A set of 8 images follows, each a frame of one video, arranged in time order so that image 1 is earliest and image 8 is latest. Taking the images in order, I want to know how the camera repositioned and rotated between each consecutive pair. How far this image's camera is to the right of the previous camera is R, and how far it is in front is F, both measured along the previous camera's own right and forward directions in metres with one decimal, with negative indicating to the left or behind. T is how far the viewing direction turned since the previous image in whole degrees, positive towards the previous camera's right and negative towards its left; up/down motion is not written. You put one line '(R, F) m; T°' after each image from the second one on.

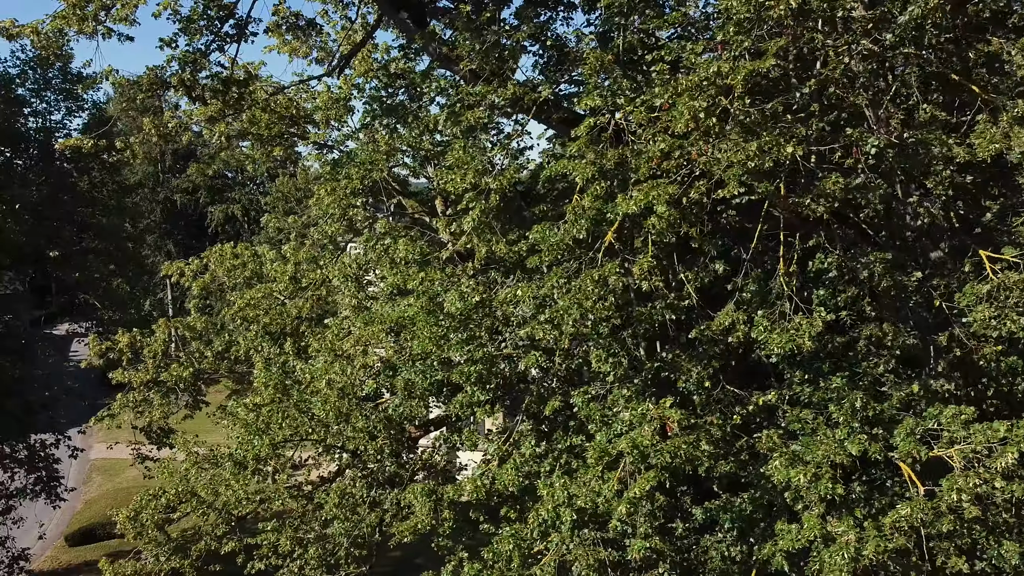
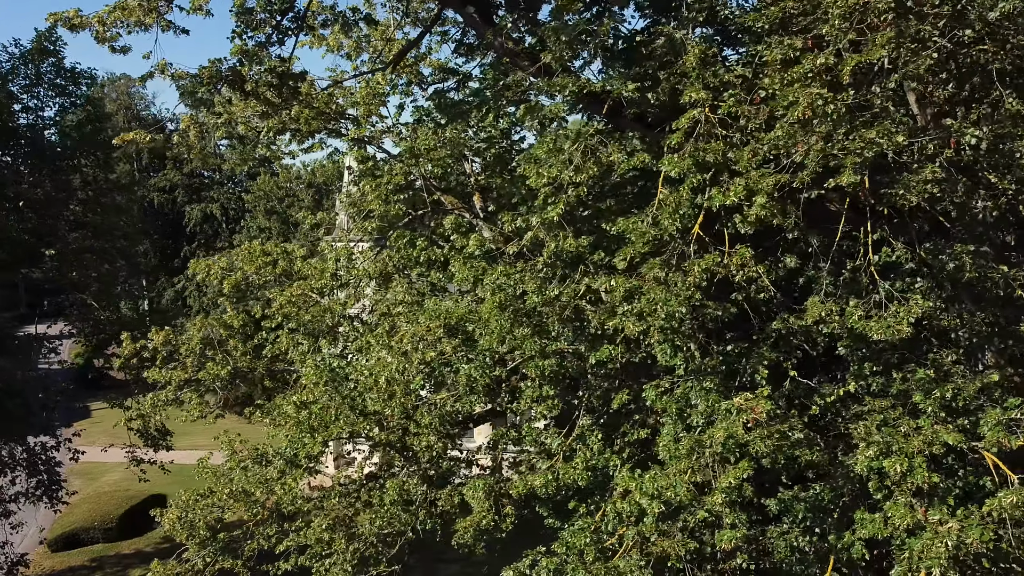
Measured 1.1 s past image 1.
(-0.9, 0.0) m; +2°
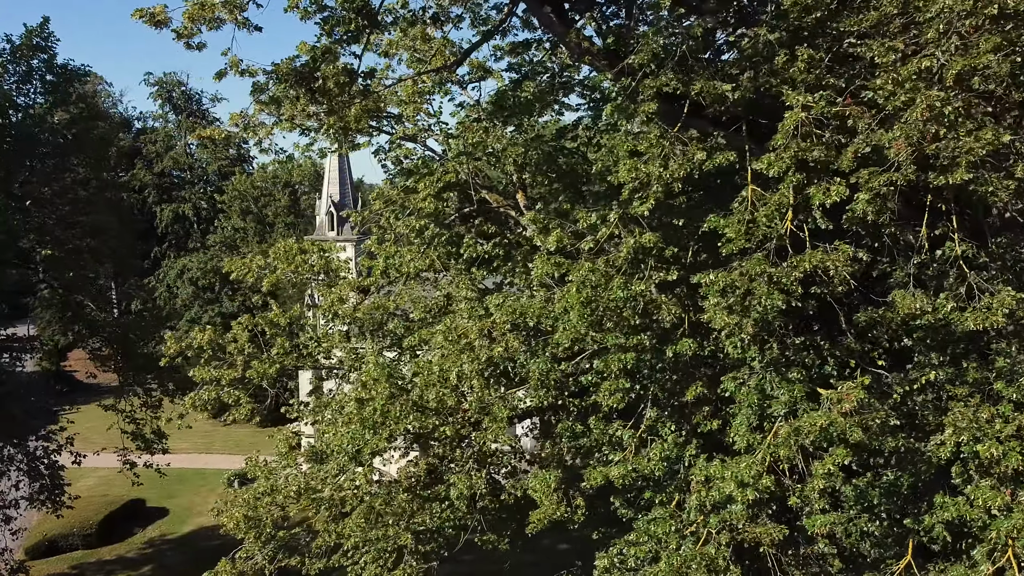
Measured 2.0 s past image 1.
(-1.1, -0.1) m; +3°
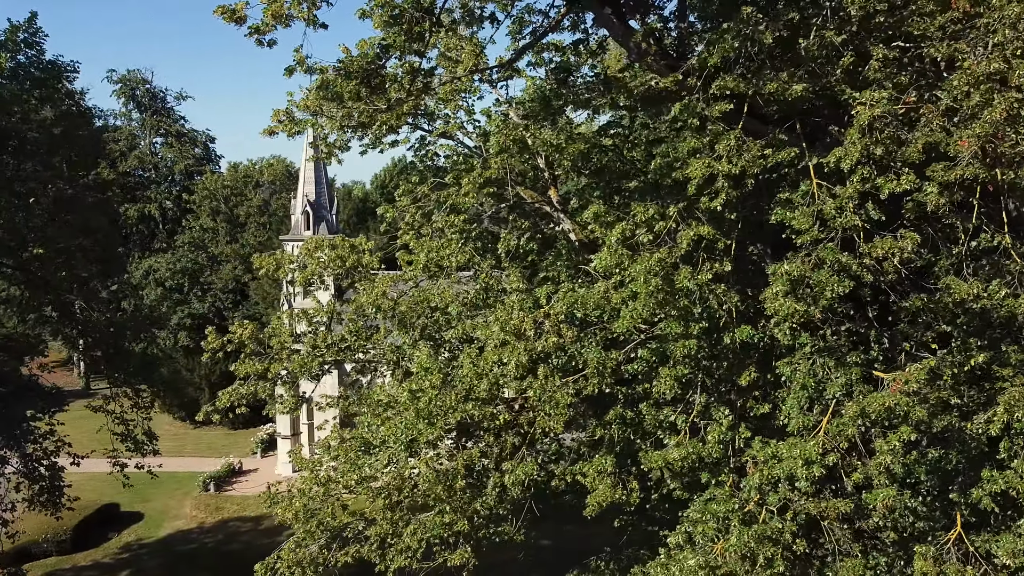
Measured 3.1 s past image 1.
(-1.0, -0.2) m; +3°
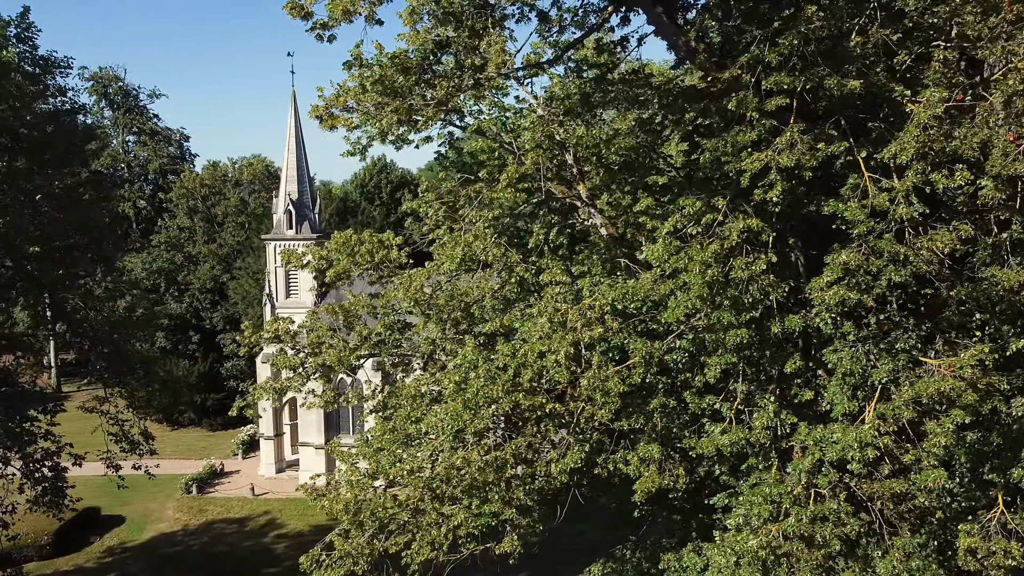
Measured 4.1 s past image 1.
(-0.8, -0.1) m; +2°
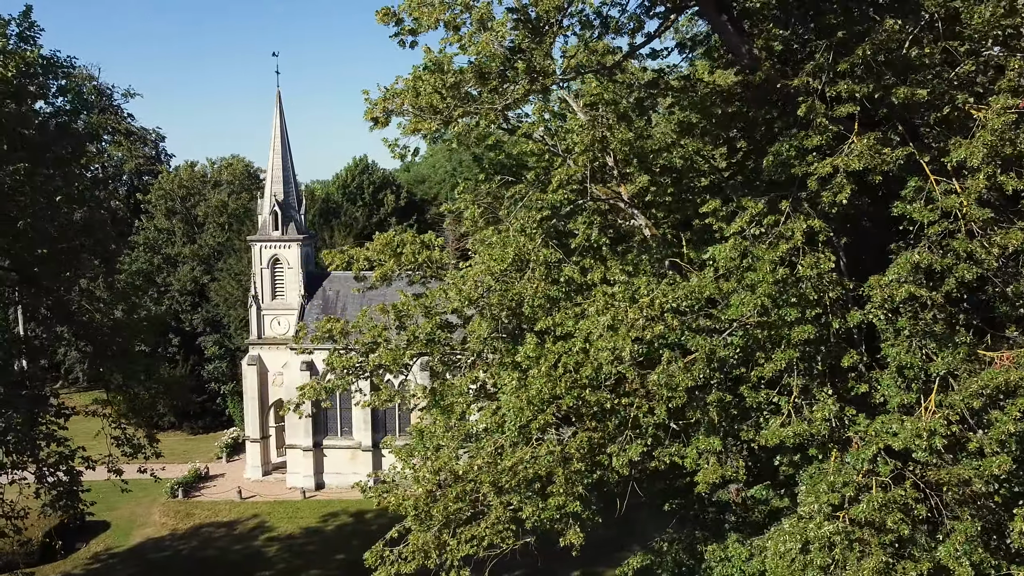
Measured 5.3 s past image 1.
(-1.1, -0.2) m; +2°
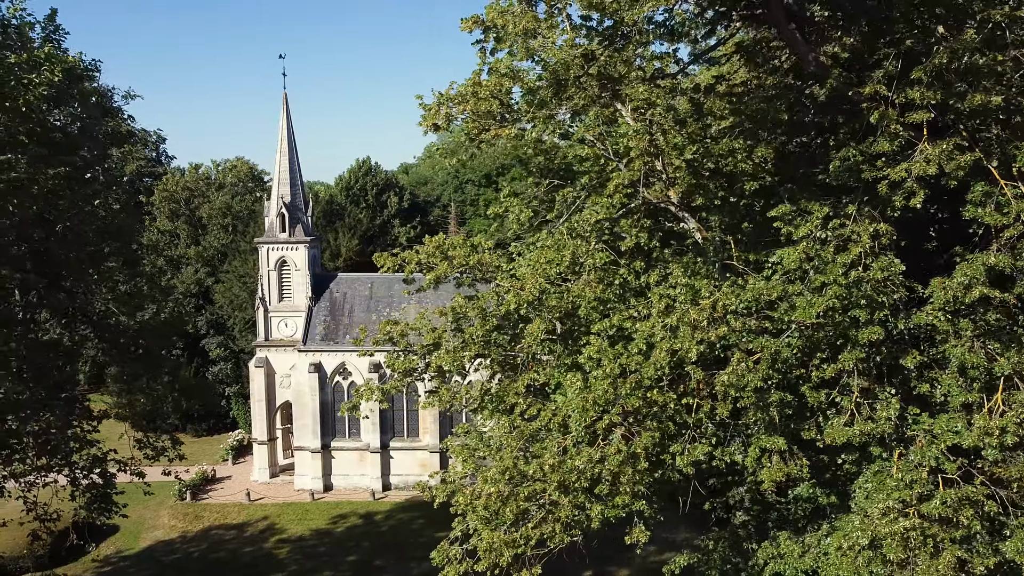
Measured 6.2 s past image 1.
(-0.9, -0.2) m; +1°
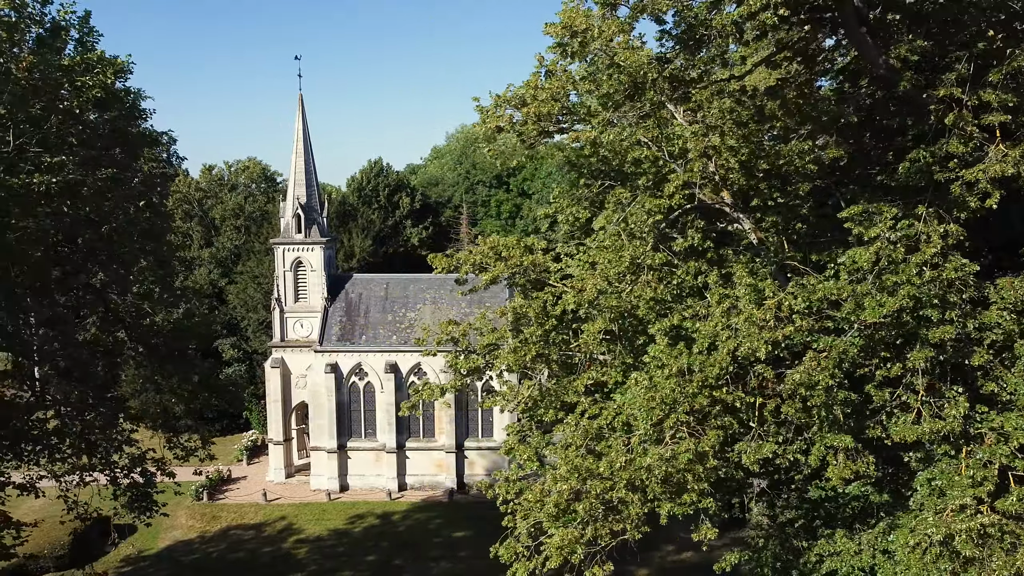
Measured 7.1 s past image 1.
(-0.8, -0.1) m; 0°
